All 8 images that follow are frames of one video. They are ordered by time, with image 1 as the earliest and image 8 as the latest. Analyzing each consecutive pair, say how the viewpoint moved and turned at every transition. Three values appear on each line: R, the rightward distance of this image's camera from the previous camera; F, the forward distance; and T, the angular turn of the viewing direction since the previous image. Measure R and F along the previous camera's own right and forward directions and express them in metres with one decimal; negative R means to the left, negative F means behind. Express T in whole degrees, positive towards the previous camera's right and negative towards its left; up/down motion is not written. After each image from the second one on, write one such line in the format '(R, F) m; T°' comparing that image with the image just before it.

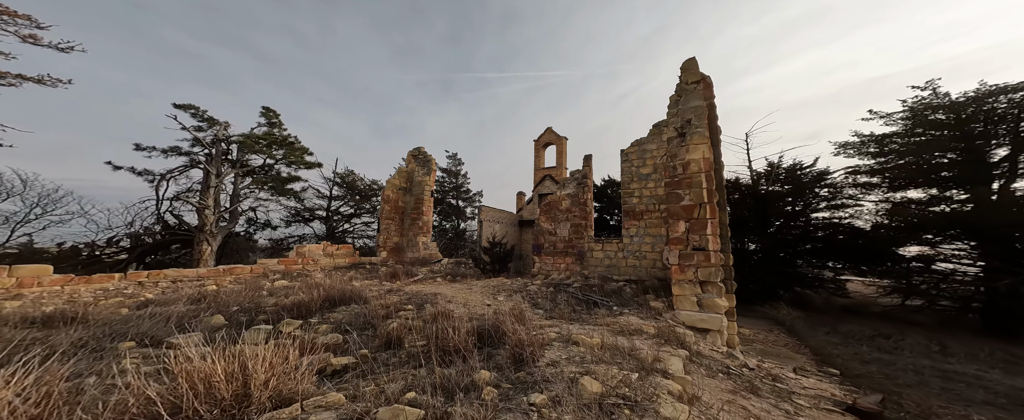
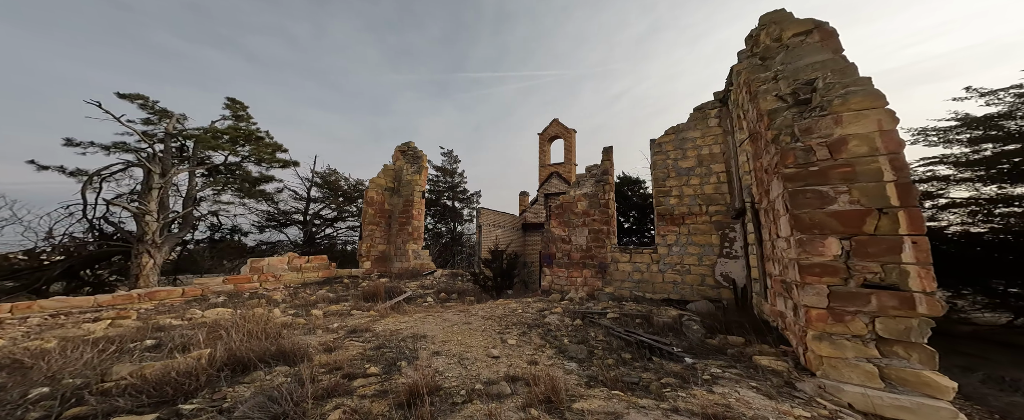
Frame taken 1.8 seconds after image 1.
(-0.2, +1.6) m; +1°
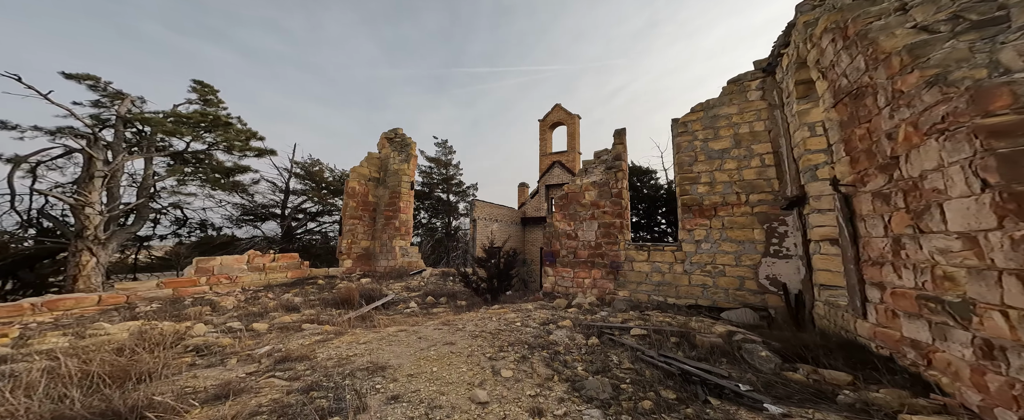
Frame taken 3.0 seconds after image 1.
(0.0, +1.0) m; 0°
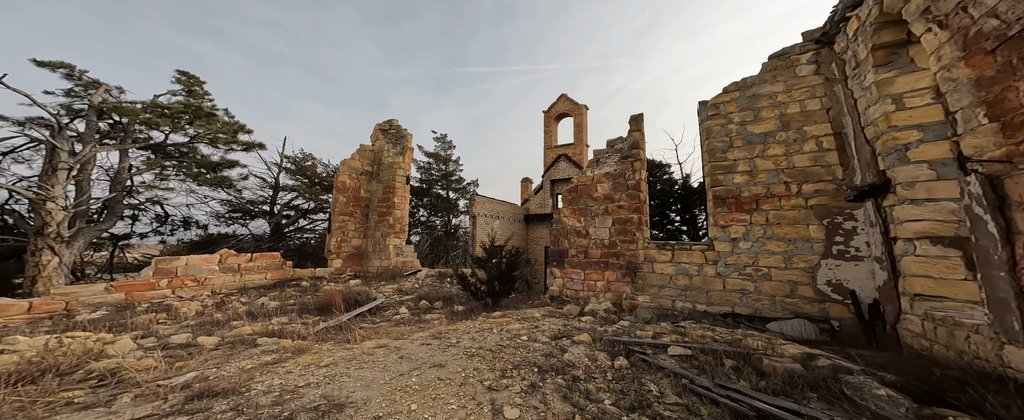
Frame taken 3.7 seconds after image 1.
(0.0, +0.7) m; 0°
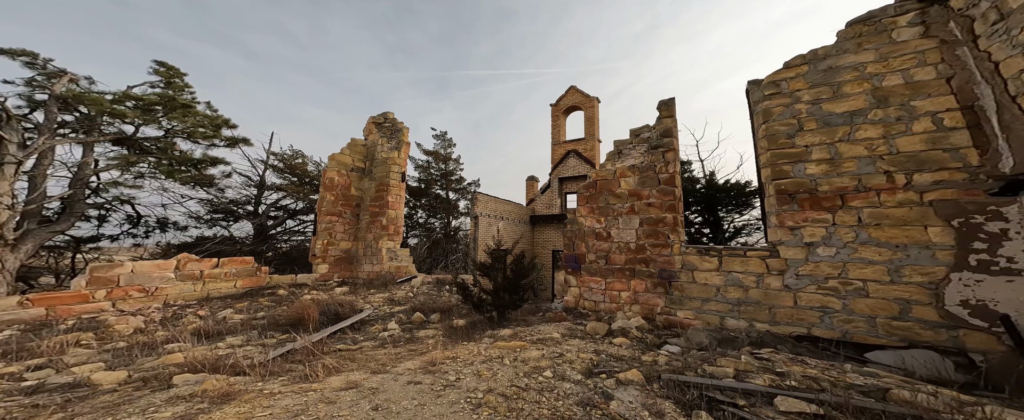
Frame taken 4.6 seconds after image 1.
(-0.2, +0.8) m; 0°
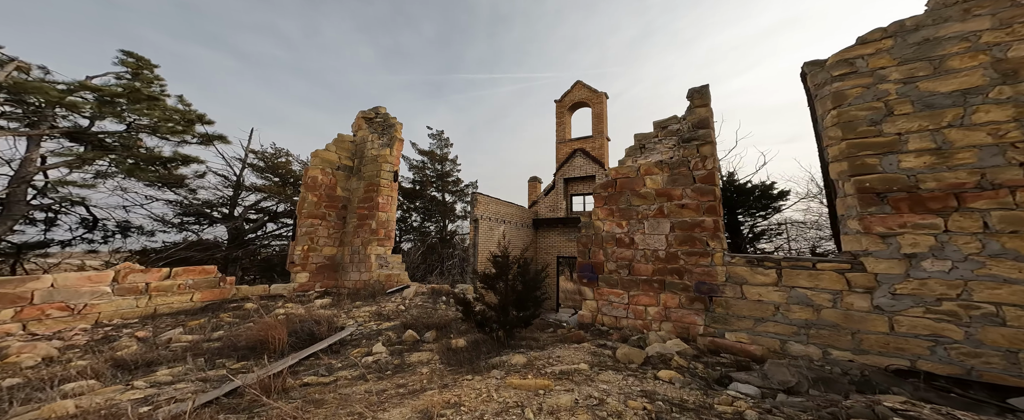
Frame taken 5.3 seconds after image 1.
(-0.2, +0.7) m; +1°
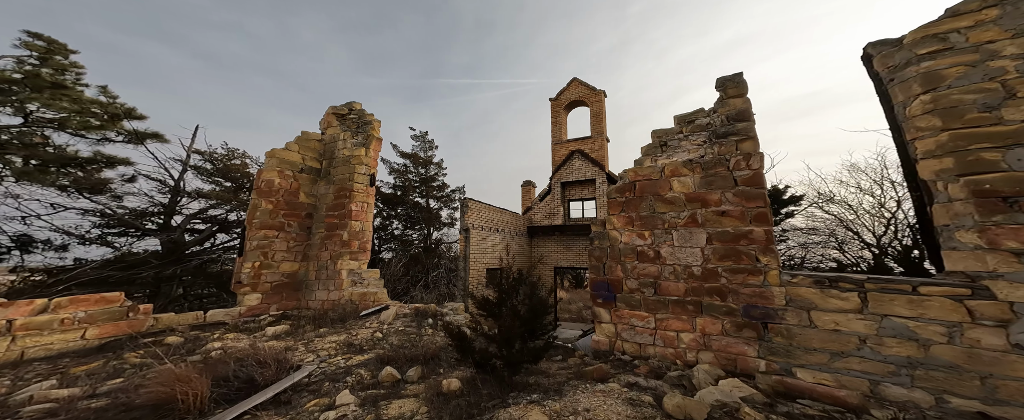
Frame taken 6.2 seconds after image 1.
(-0.3, +0.8) m; +4°
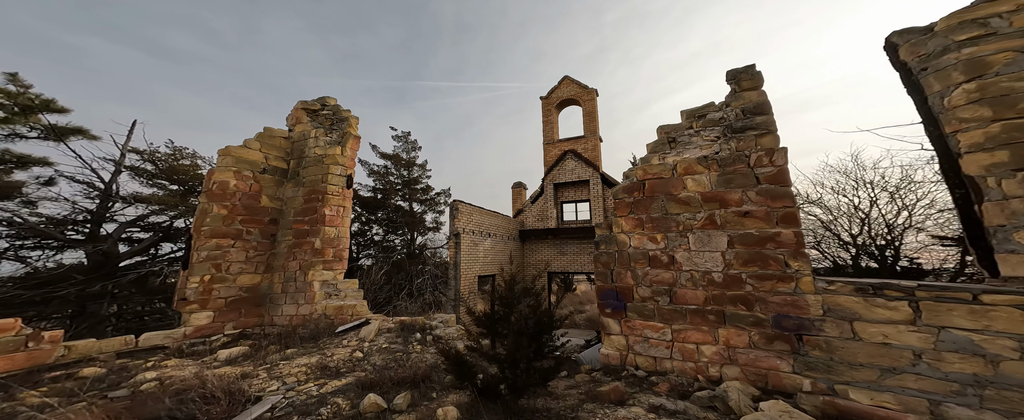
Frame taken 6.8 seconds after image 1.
(-0.3, +0.5) m; +4°
